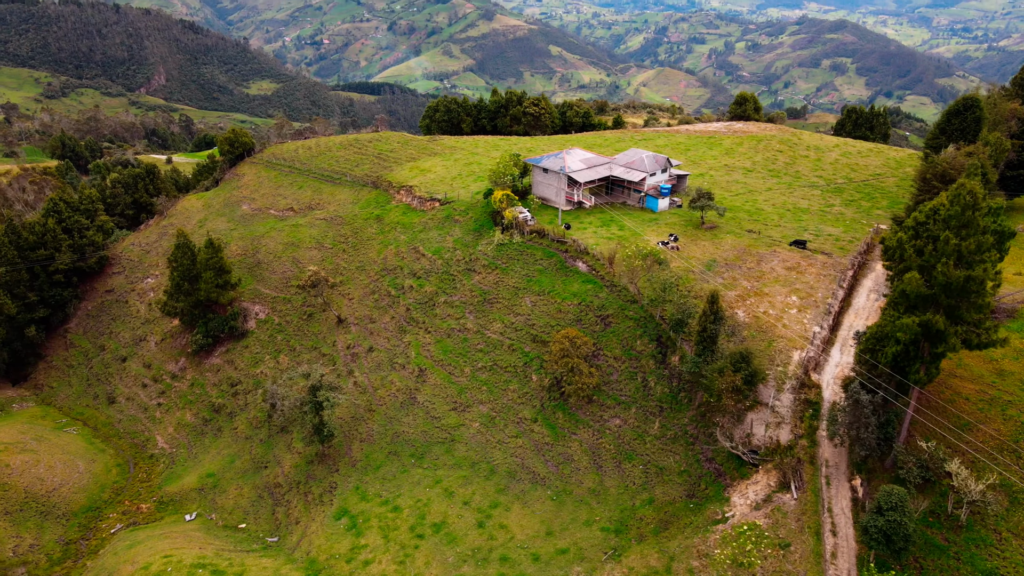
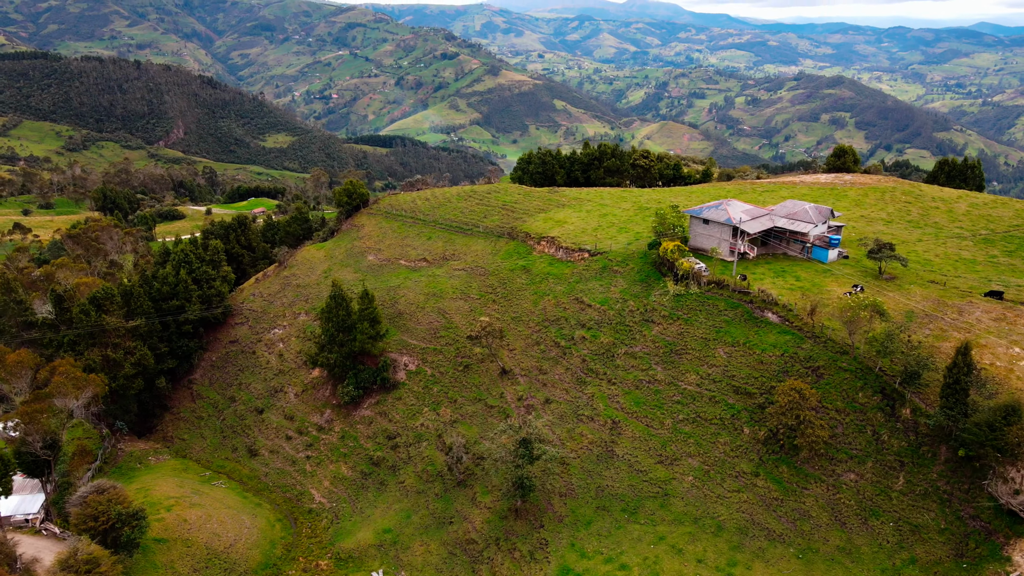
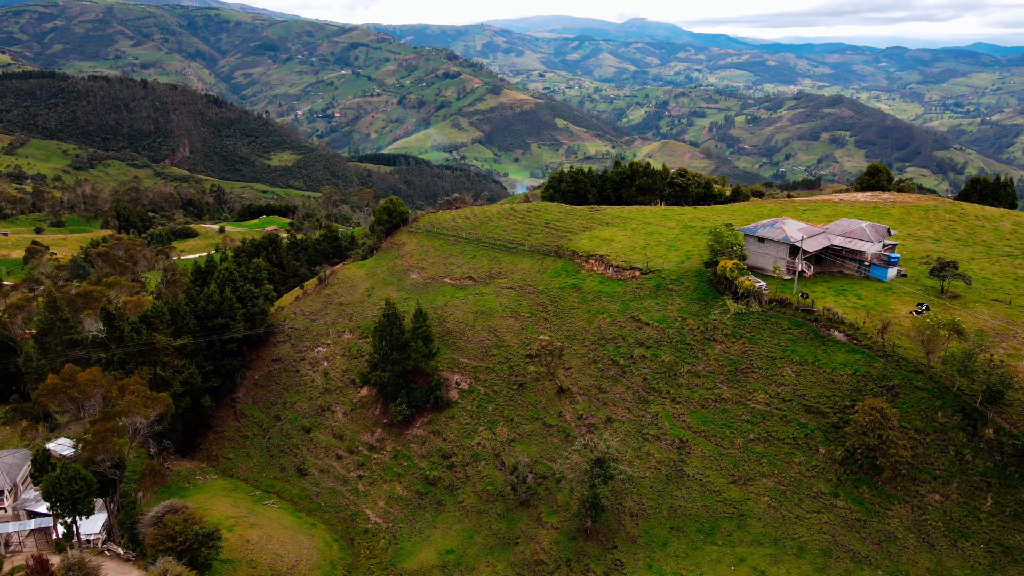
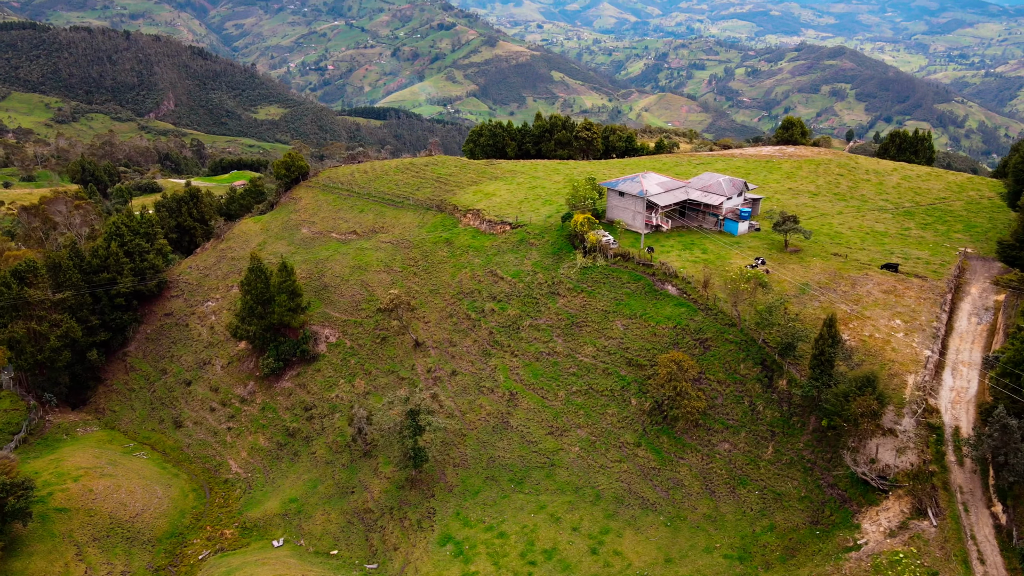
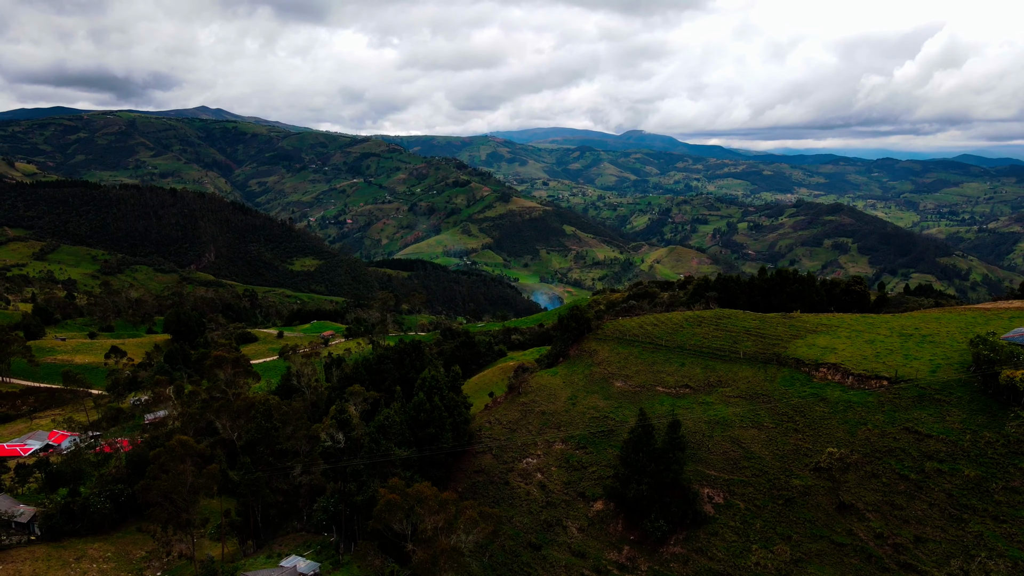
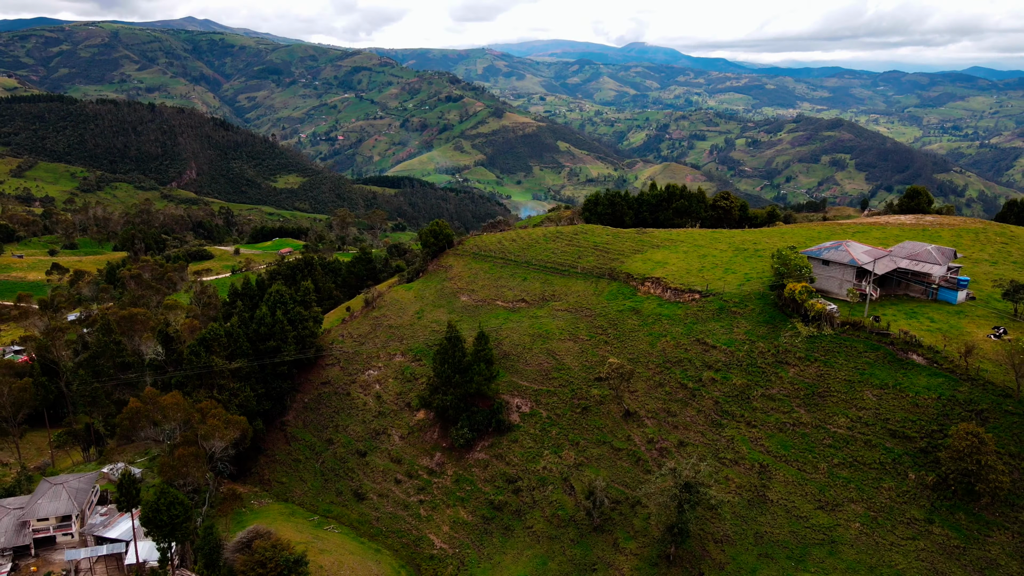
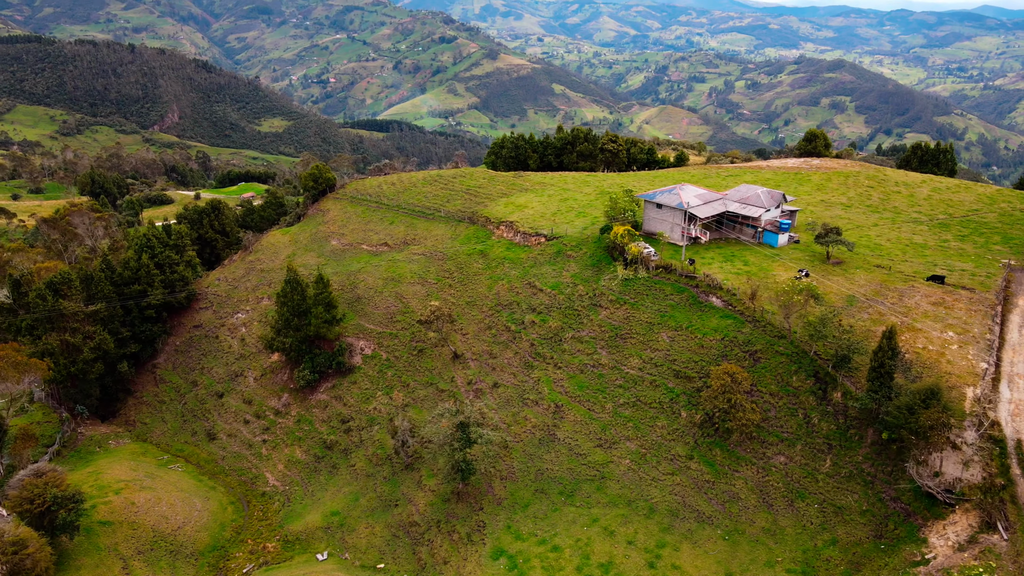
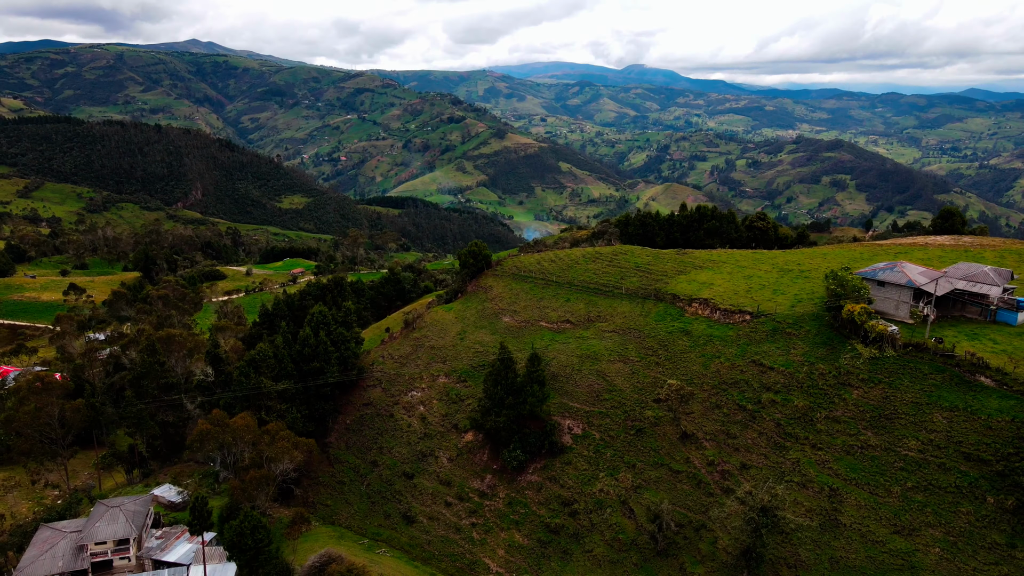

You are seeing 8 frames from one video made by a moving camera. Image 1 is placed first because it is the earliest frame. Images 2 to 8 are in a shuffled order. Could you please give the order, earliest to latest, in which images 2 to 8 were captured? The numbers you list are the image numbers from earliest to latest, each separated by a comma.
4, 7, 2, 3, 6, 8, 5
